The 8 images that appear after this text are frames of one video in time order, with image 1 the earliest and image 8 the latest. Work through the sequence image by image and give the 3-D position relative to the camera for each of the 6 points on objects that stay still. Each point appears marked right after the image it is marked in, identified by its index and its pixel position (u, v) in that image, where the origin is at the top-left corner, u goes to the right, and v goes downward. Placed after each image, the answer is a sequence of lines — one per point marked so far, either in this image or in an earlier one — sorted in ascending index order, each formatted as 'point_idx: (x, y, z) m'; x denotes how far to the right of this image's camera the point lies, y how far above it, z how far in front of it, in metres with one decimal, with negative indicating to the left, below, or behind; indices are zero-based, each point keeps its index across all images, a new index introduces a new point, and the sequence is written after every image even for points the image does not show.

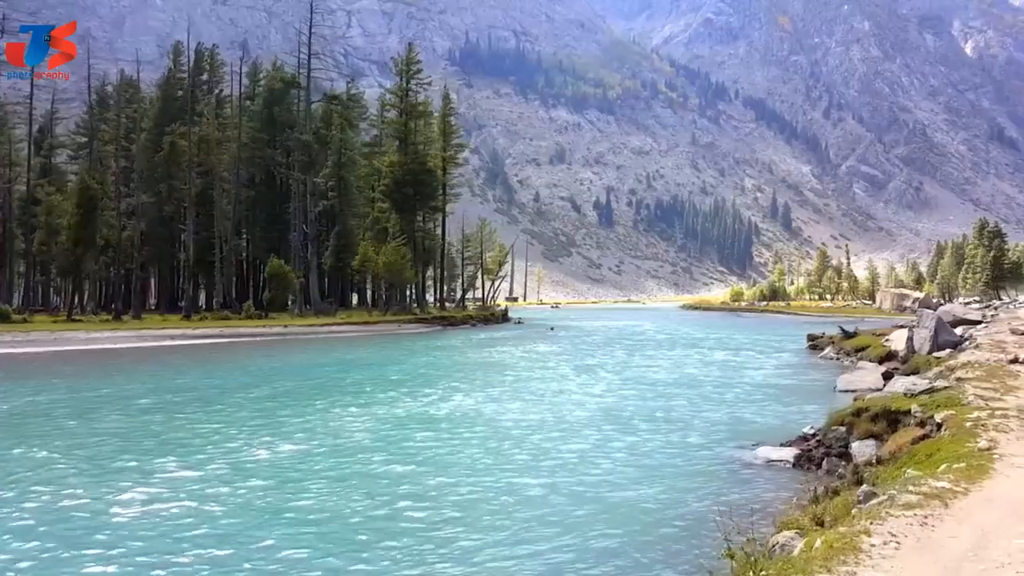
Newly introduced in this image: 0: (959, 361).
0: (+10.6, -1.8, +18.2) m
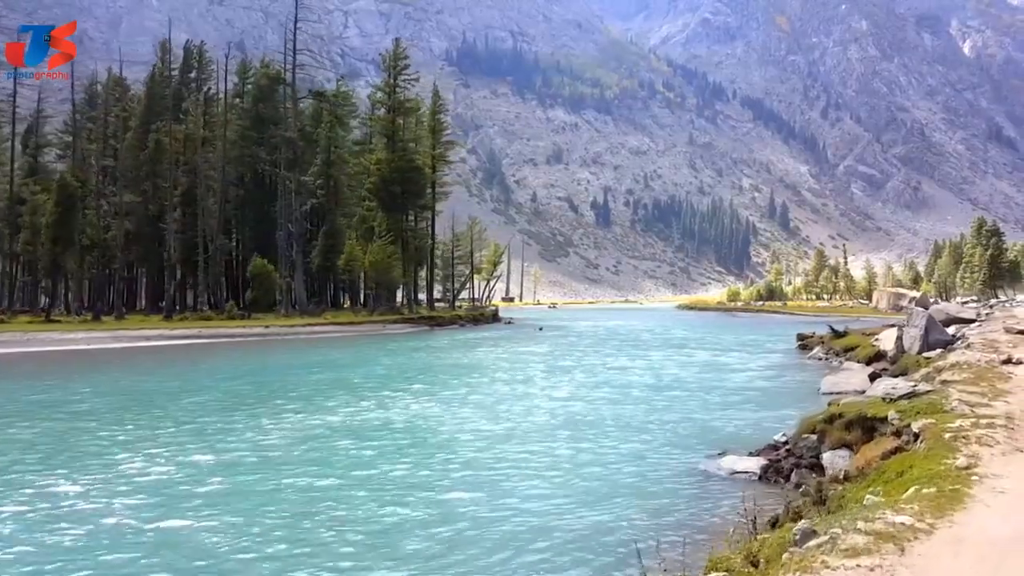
0: (+9.8, -1.7, +17.1) m
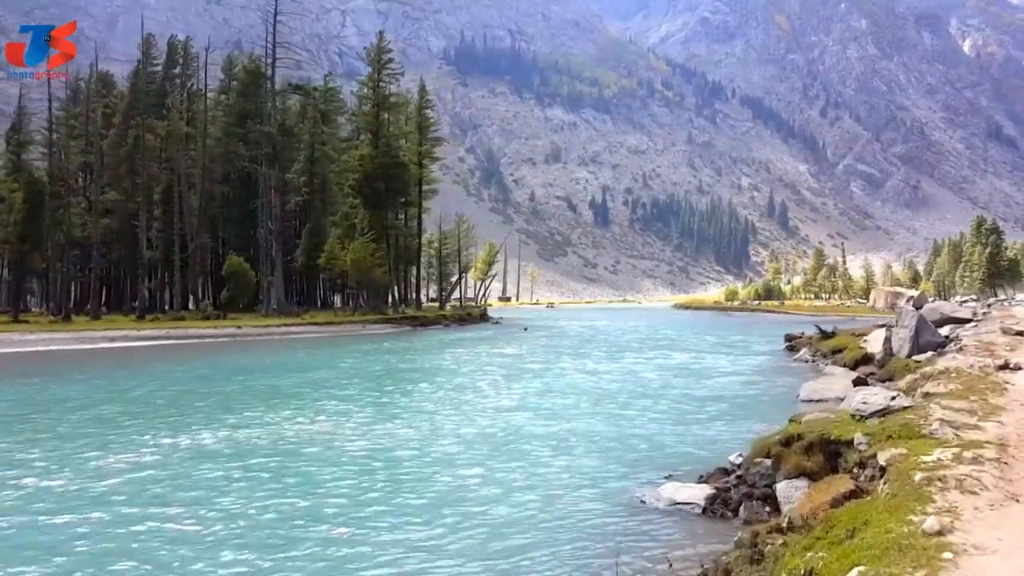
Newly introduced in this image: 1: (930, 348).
0: (+8.6, -1.7, +15.4) m
1: (+11.0, -1.6, +19.8) m
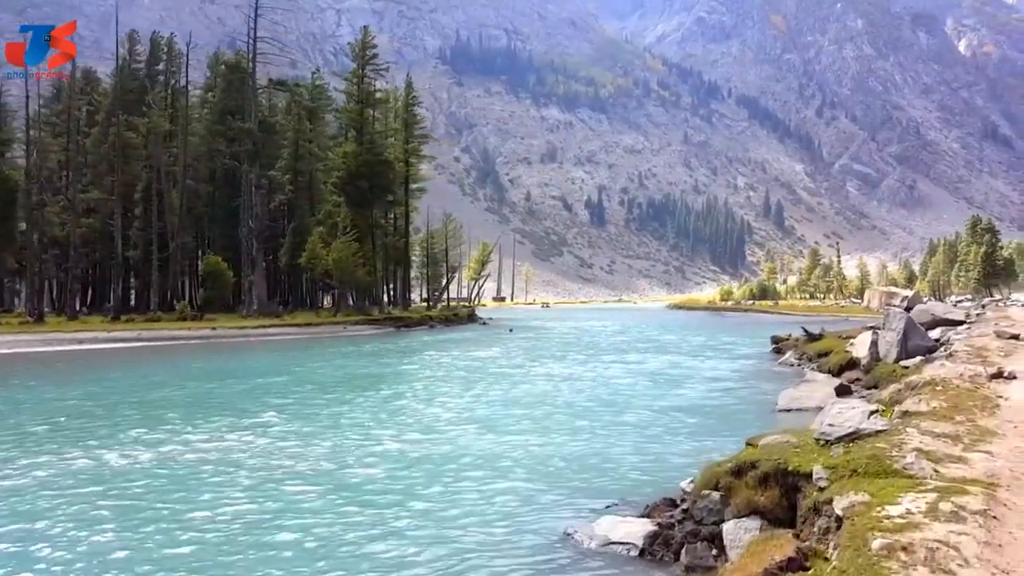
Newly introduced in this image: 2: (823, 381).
0: (+7.6, -1.7, +14.1) m
1: (+10.0, -1.6, +18.6) m
2: (+8.0, -2.4, +19.4) m
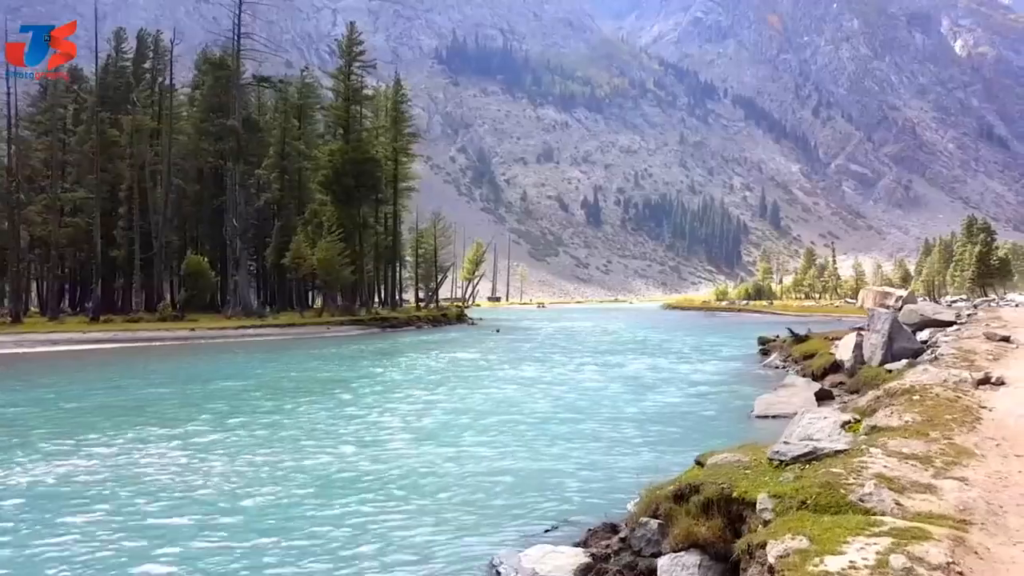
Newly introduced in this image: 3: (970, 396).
0: (+6.9, -1.7, +13.3) m
1: (+9.3, -1.6, +17.7) m
2: (+7.2, -2.4, +18.5) m
3: (+7.5, -1.7, +12.3) m
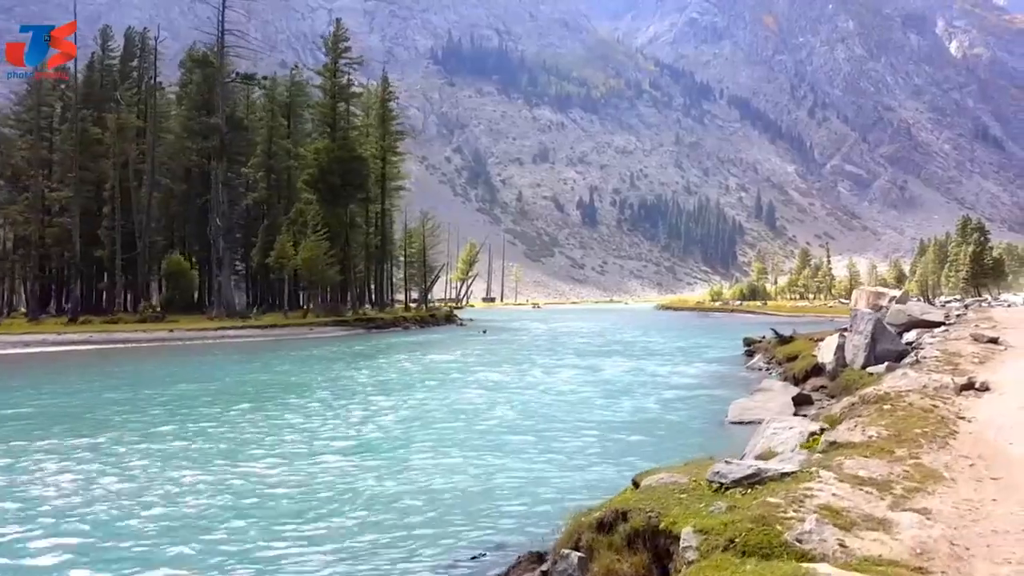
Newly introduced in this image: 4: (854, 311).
0: (+6.1, -1.6, +12.5) m
1: (+8.5, -1.6, +16.9) m
2: (+6.4, -2.4, +17.7) m
3: (+6.7, -1.7, +11.5) m
4: (+9.0, -0.6, +19.8) m
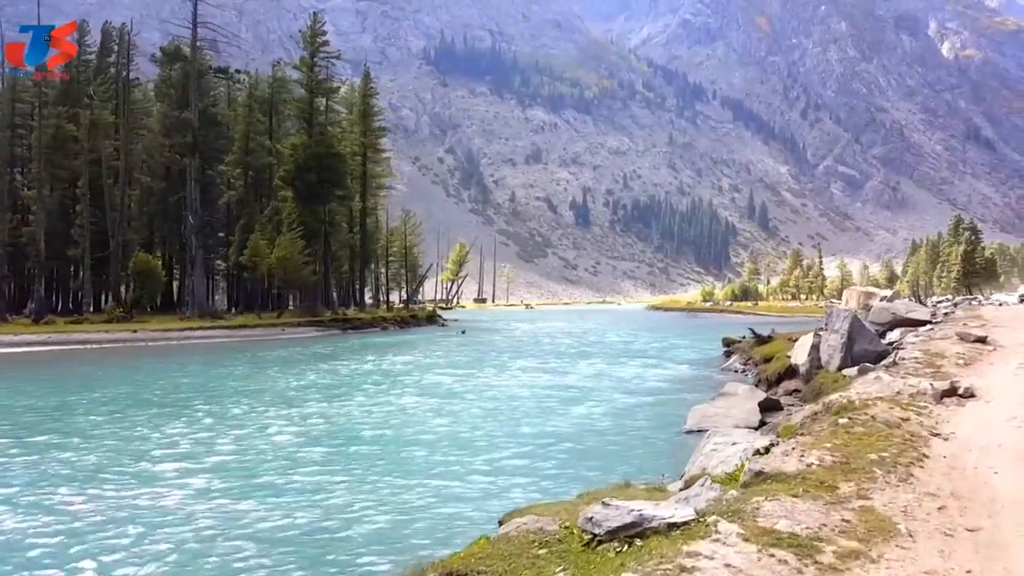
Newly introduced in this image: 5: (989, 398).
0: (+5.0, -1.5, +11.0) m
1: (+7.4, -1.5, +15.5) m
2: (+5.3, -2.3, +16.2) m
3: (+5.6, -1.6, +10.0) m
4: (+7.8, -0.5, +18.4) m
5: (+7.1, -1.6, +11.2) m
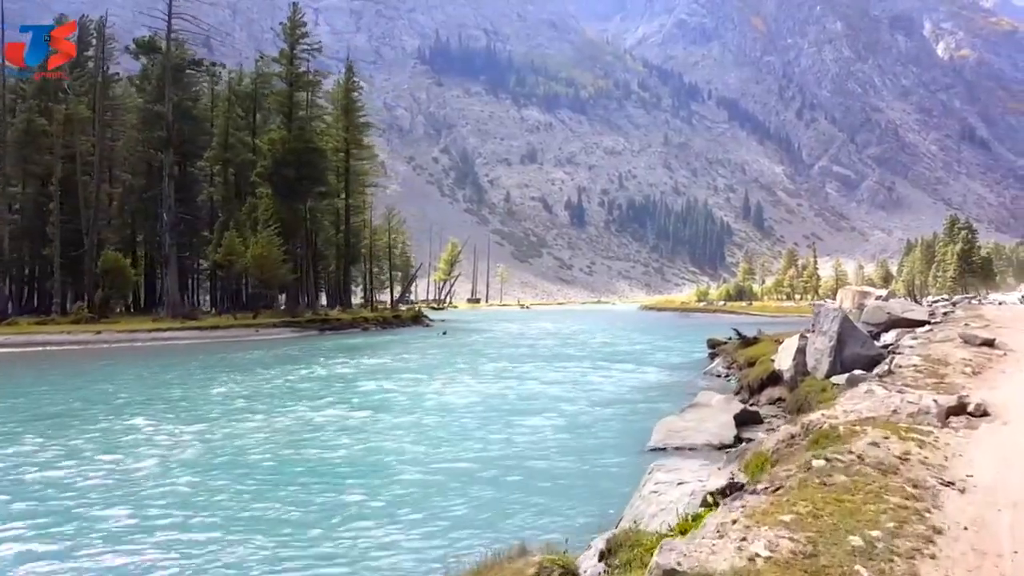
0: (+4.1, -1.5, +9.4) m
1: (+6.4, -1.4, +13.8) m
2: (+4.3, -2.2, +14.6) m
3: (+4.7, -1.5, +8.4) m
4: (+6.9, -0.4, +16.7) m
5: (+6.2, -1.6, +9.5) m
